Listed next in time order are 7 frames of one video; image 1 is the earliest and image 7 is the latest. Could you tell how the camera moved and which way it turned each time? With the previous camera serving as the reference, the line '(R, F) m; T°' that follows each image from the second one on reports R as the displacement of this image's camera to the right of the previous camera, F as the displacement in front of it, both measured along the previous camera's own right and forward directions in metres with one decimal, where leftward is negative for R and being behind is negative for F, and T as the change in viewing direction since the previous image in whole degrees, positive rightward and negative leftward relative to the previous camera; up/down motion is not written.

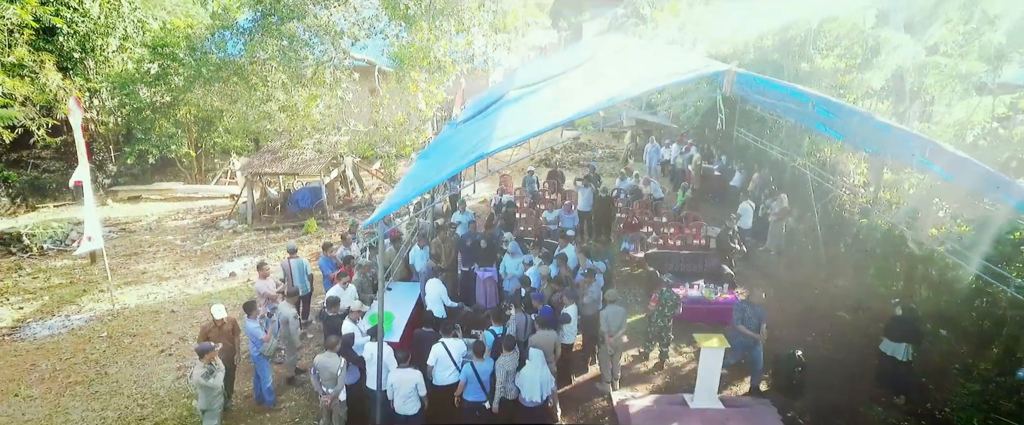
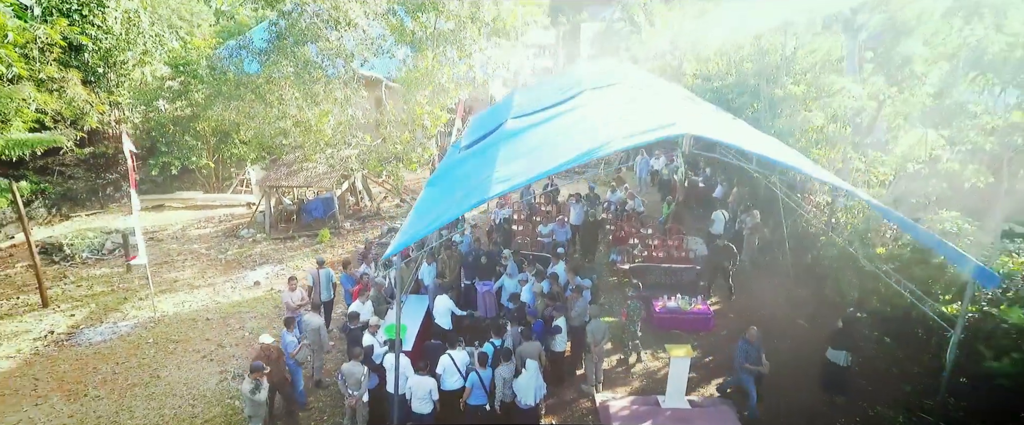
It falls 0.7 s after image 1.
(0.0, -0.9) m; 0°
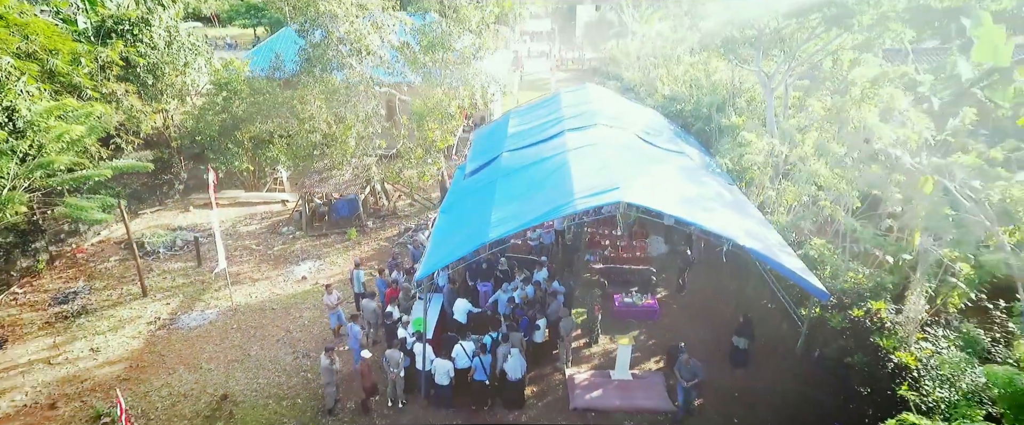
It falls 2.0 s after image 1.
(+0.1, -2.5) m; 0°
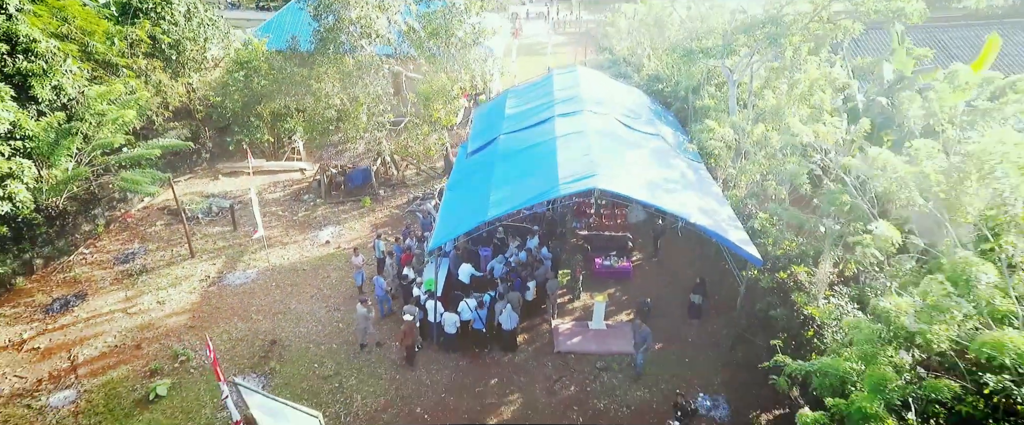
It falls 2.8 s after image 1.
(+0.1, -1.8) m; 0°
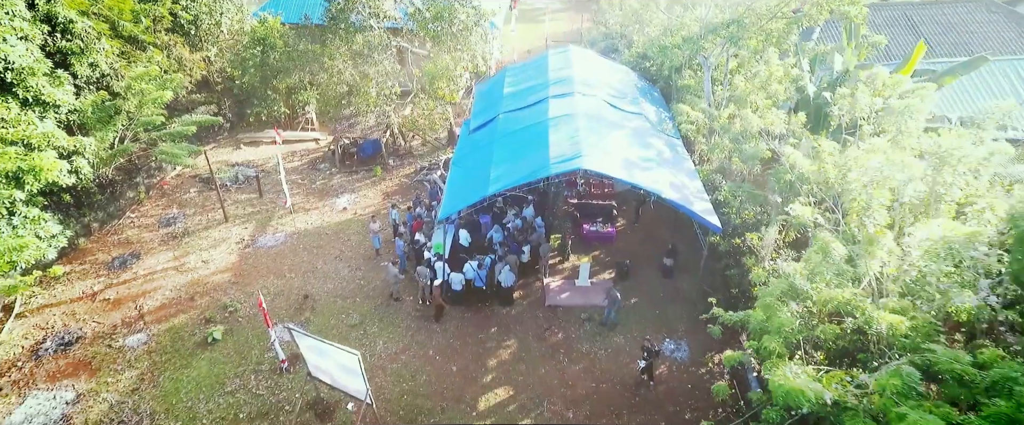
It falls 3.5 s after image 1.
(0.0, -1.7) m; 0°
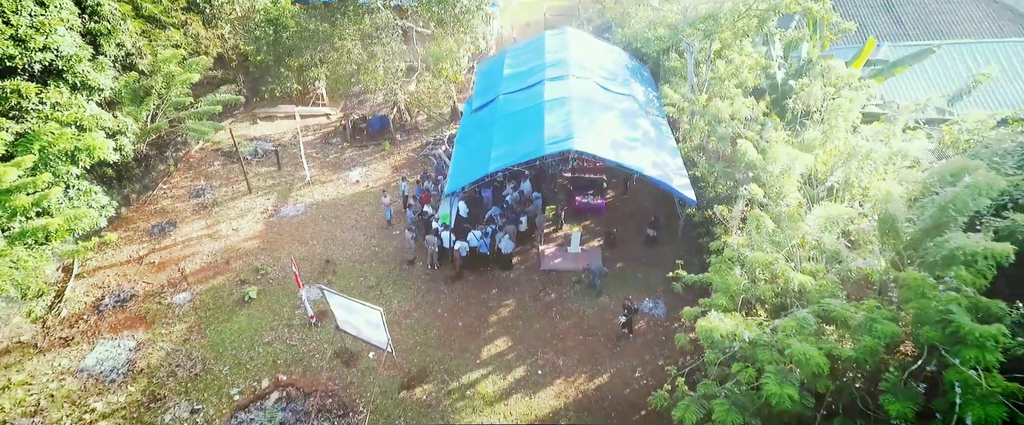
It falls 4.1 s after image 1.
(0.0, -1.5) m; 0°
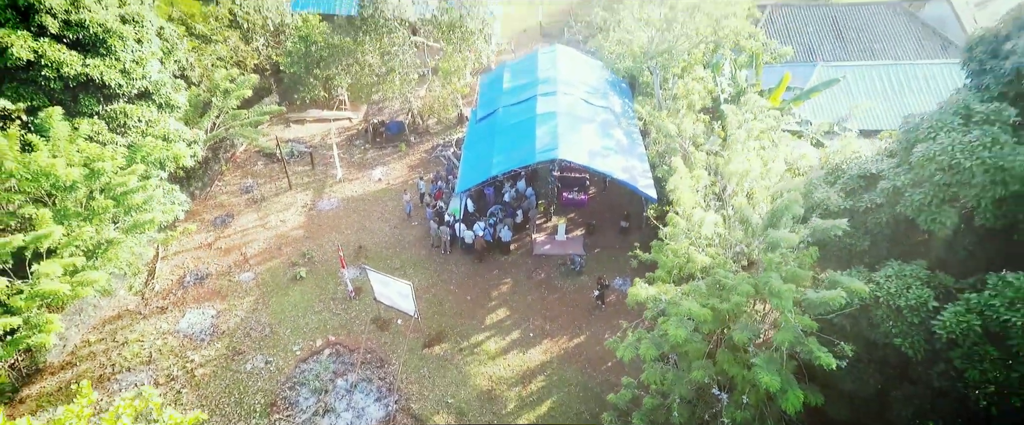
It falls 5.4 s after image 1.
(+0.1, -3.2) m; 0°
